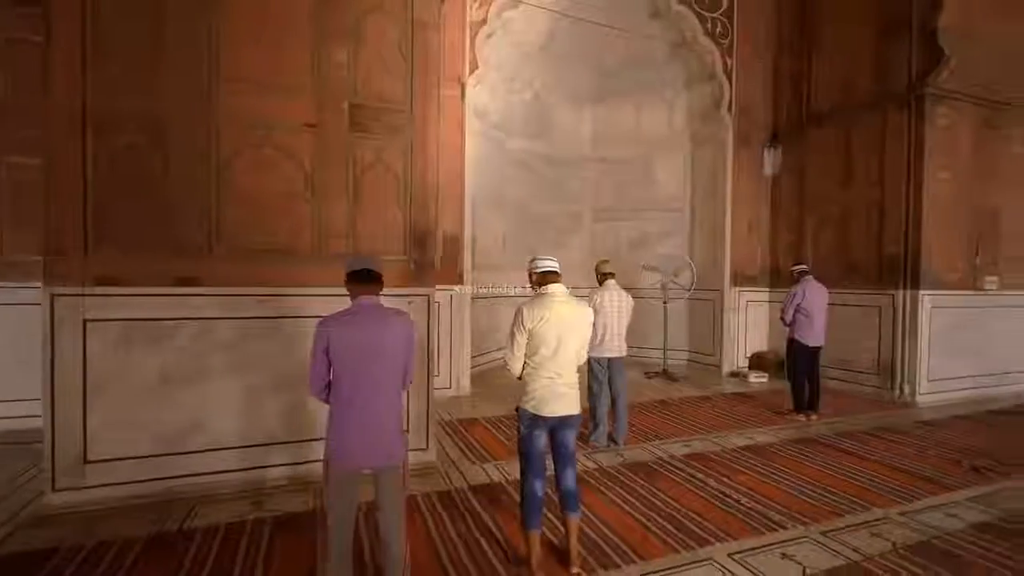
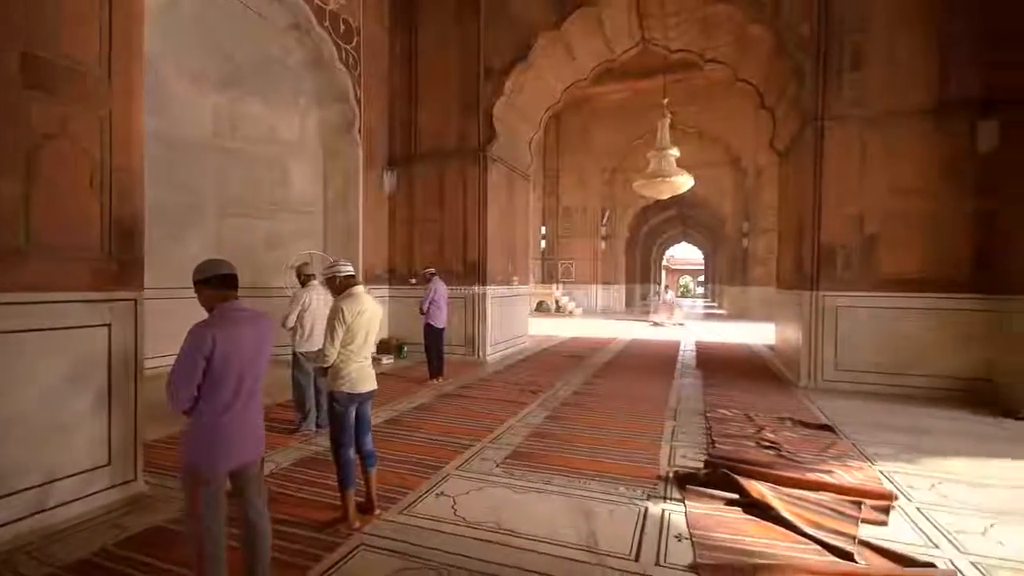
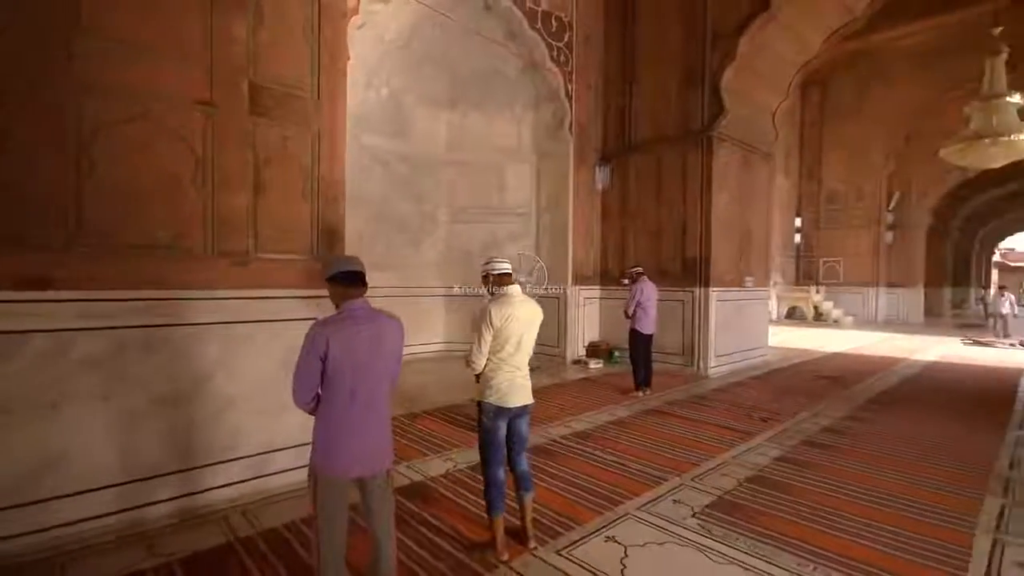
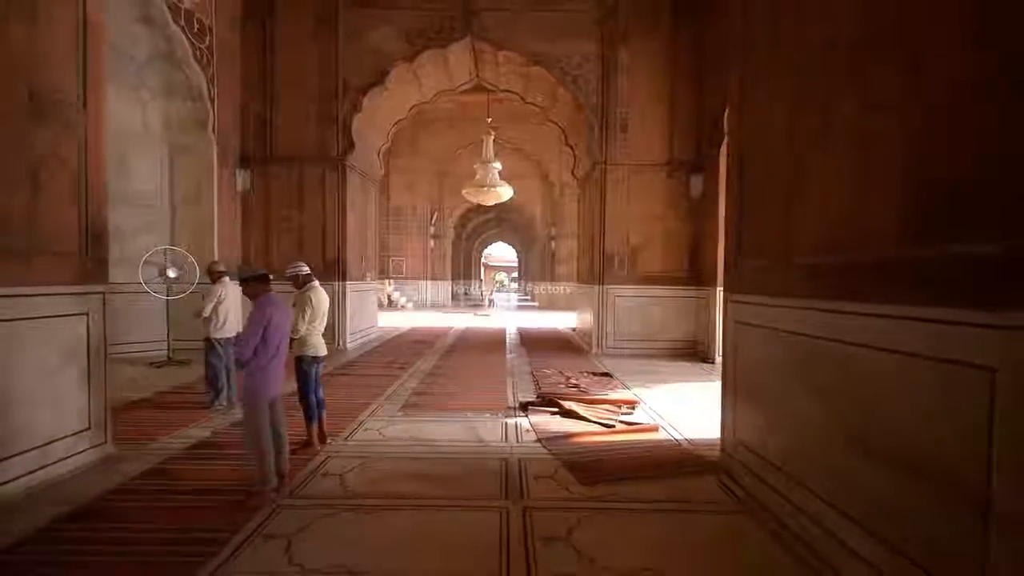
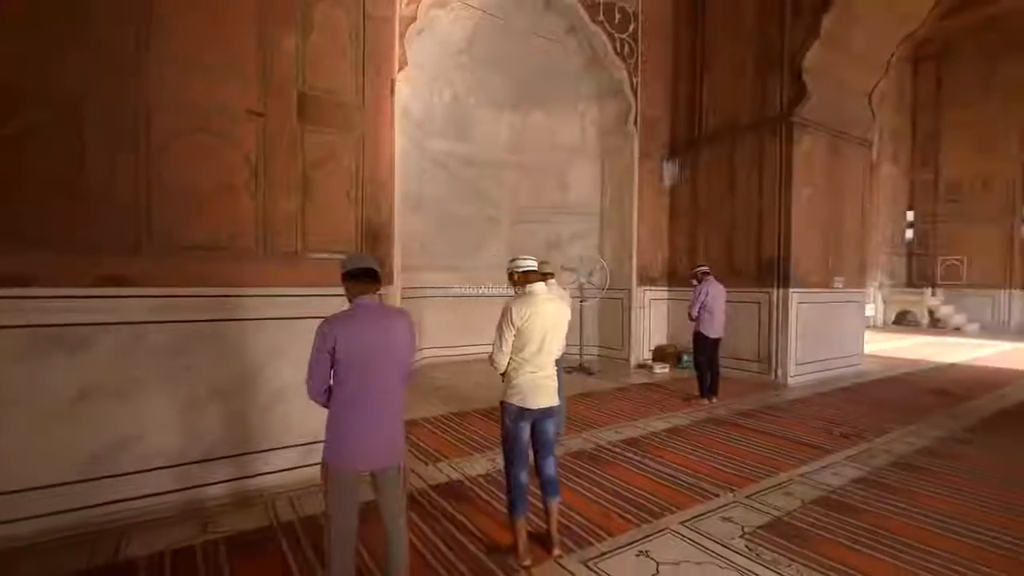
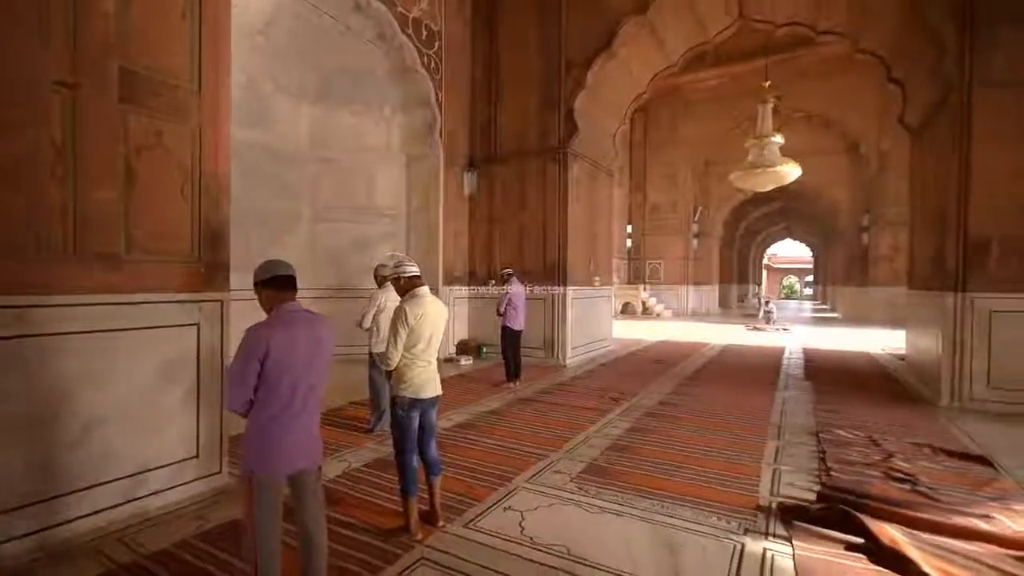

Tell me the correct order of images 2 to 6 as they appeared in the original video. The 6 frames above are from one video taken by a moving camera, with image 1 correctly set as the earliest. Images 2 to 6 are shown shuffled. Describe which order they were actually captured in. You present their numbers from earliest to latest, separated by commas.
5, 3, 6, 2, 4
